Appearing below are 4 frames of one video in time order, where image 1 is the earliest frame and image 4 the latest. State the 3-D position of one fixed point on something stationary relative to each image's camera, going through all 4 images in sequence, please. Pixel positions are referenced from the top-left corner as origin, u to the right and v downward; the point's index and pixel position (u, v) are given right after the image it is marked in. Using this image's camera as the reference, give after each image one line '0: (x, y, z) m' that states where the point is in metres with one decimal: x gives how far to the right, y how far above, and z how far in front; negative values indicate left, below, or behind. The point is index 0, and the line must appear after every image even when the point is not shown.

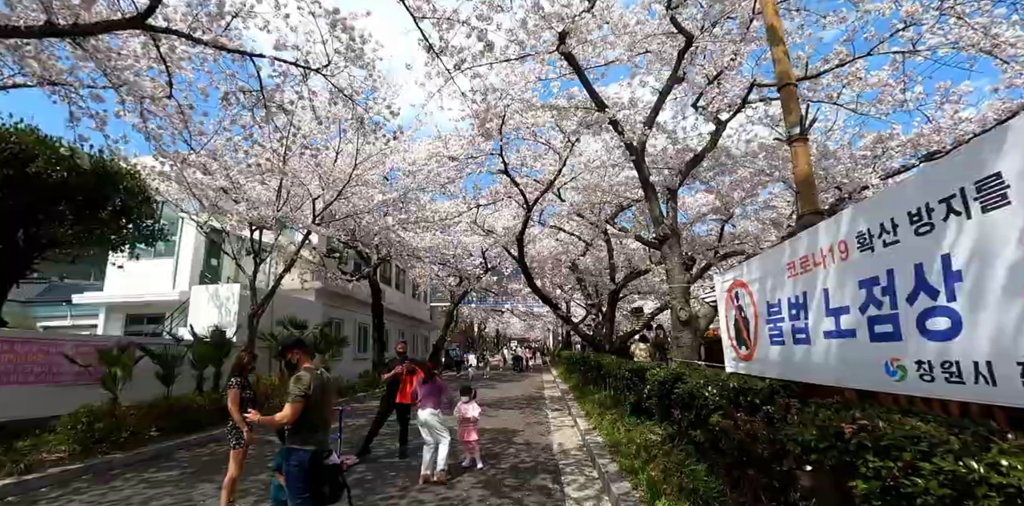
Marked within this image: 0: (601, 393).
0: (+2.1, -3.4, +10.9) m
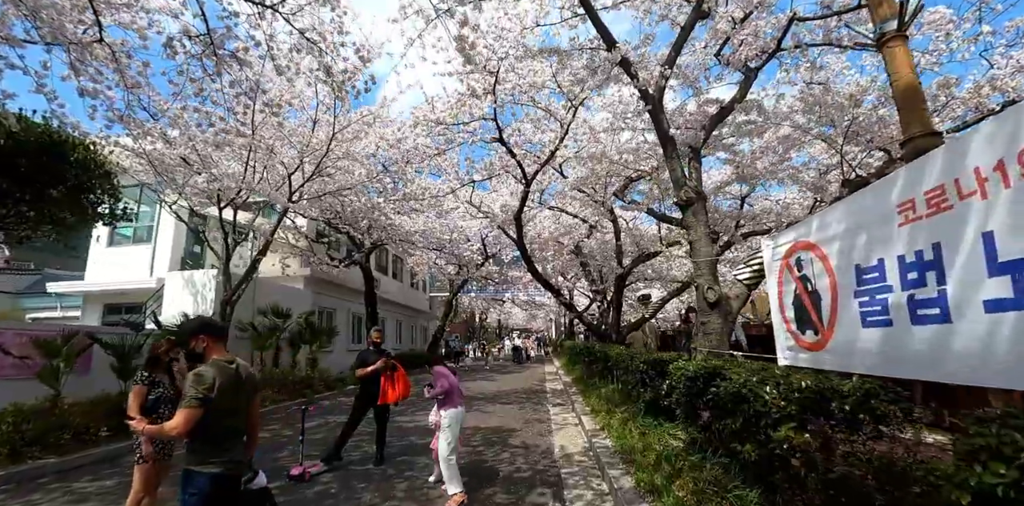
0: (+2.1, -2.9, +9.7) m
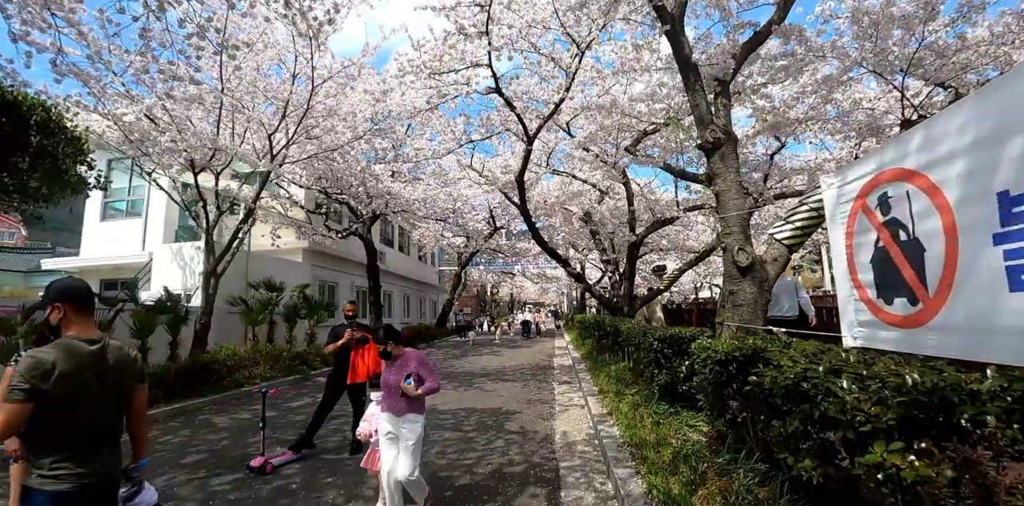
0: (+2.1, -2.2, +8.9) m
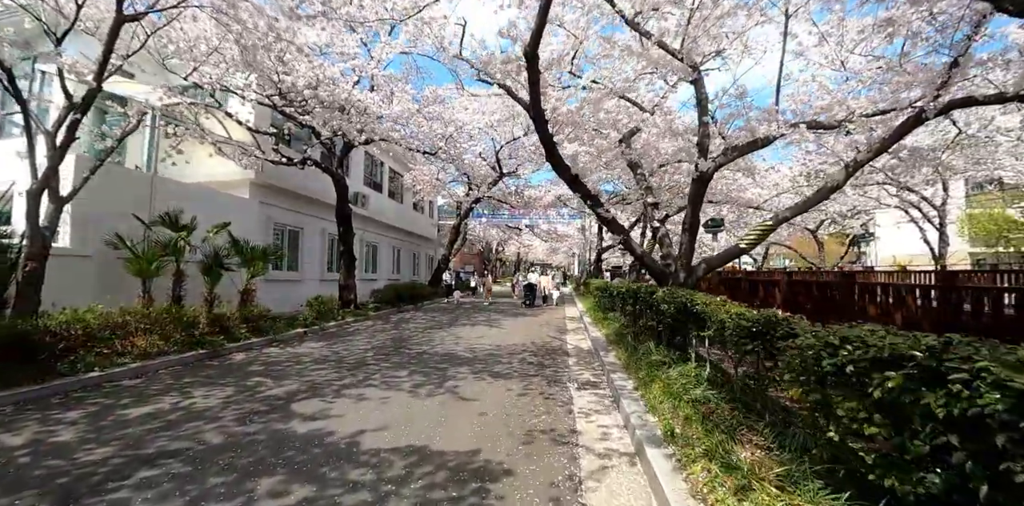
0: (+2.0, -1.4, +5.0) m
